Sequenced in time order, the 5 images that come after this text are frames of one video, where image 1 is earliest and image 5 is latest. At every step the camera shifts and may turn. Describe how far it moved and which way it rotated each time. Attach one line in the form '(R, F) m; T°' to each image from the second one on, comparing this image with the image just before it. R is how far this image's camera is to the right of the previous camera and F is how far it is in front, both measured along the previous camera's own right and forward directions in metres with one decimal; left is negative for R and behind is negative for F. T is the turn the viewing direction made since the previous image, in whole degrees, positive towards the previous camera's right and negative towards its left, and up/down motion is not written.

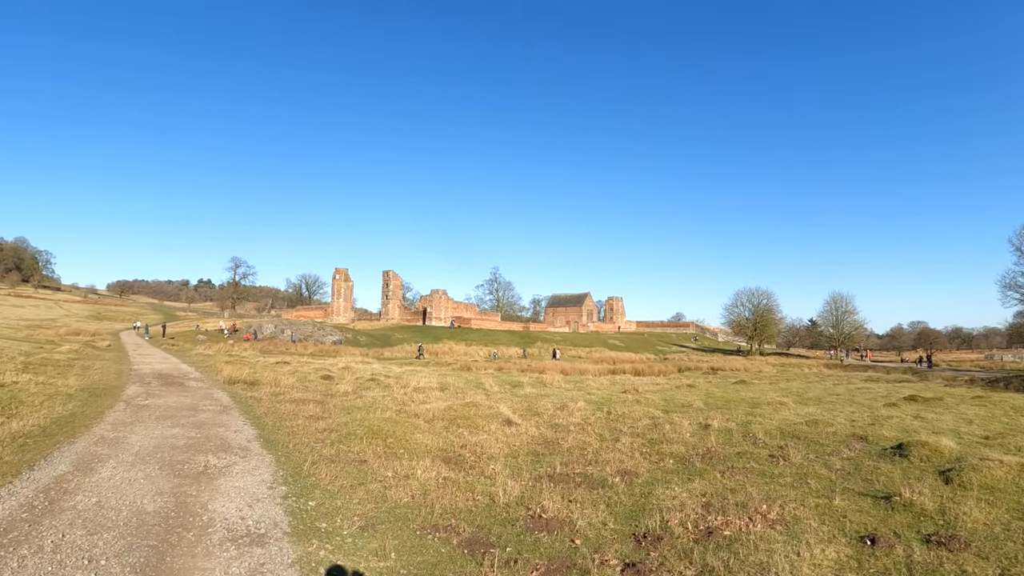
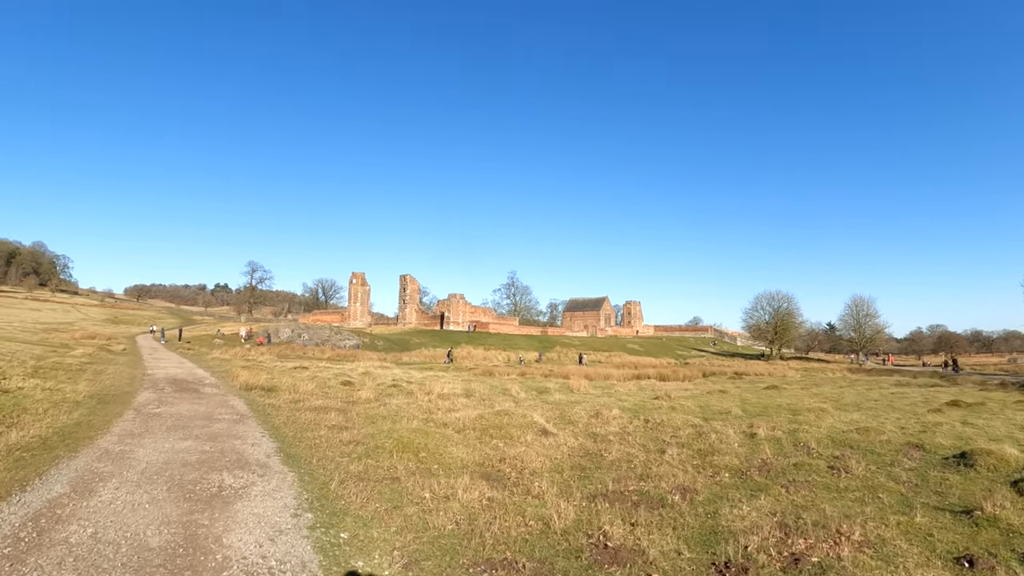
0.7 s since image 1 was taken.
(-0.6, +1.1) m; -1°
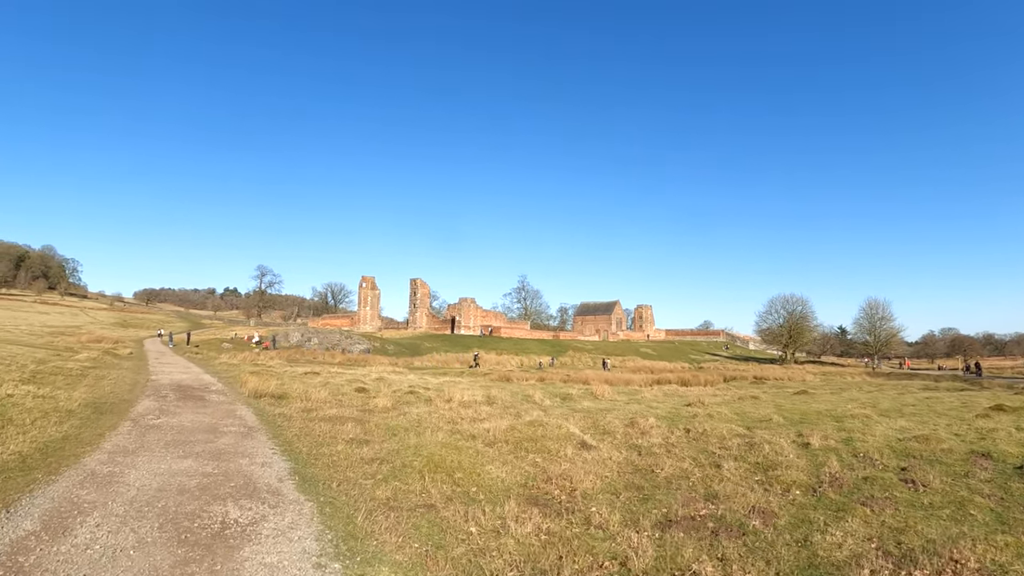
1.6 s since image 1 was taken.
(-0.7, +1.3) m; -1°
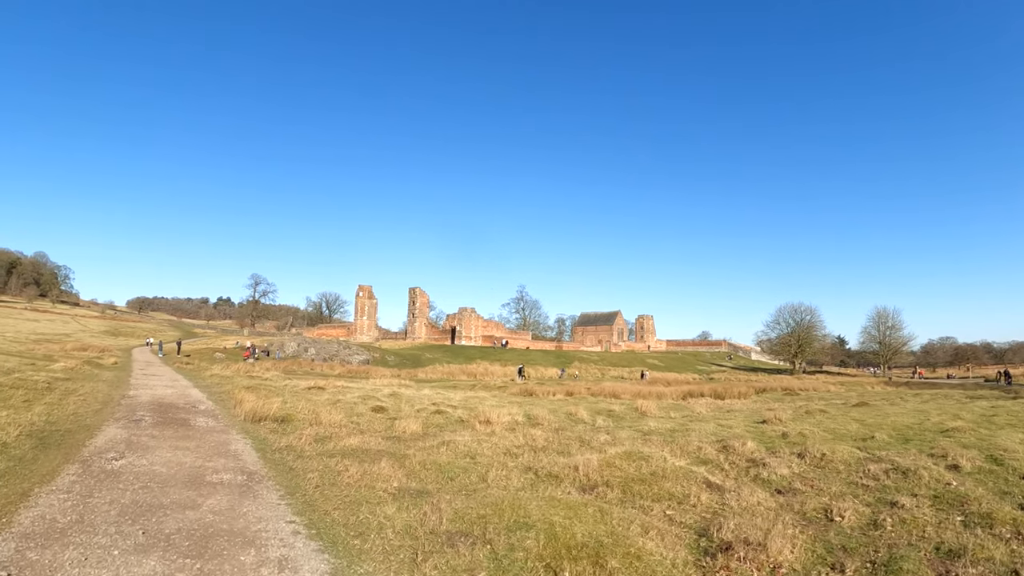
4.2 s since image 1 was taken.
(-2.0, +3.6) m; +1°
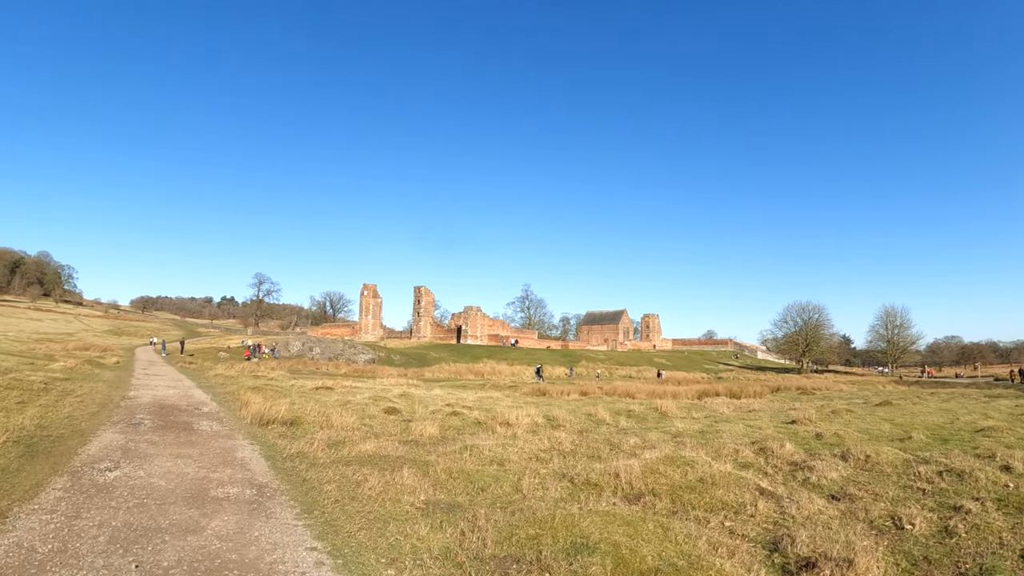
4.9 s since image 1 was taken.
(-0.6, +0.9) m; 0°
